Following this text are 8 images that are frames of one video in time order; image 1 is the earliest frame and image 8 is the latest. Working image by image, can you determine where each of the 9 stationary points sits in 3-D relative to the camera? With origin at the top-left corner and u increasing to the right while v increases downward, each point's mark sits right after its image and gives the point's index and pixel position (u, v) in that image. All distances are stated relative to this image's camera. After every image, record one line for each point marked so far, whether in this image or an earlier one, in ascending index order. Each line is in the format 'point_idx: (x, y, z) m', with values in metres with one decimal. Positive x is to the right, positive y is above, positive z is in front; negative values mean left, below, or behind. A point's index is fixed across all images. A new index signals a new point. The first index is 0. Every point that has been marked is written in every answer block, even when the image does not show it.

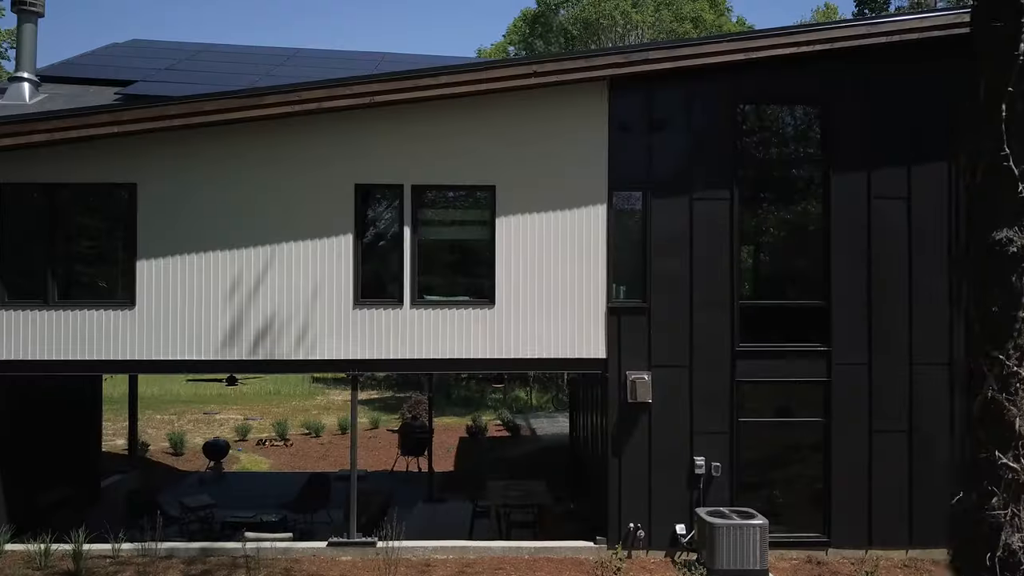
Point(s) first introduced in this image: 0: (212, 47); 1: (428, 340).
0: (-5.9, +4.7, +14.5) m
1: (-1.1, -0.7, +9.6) m
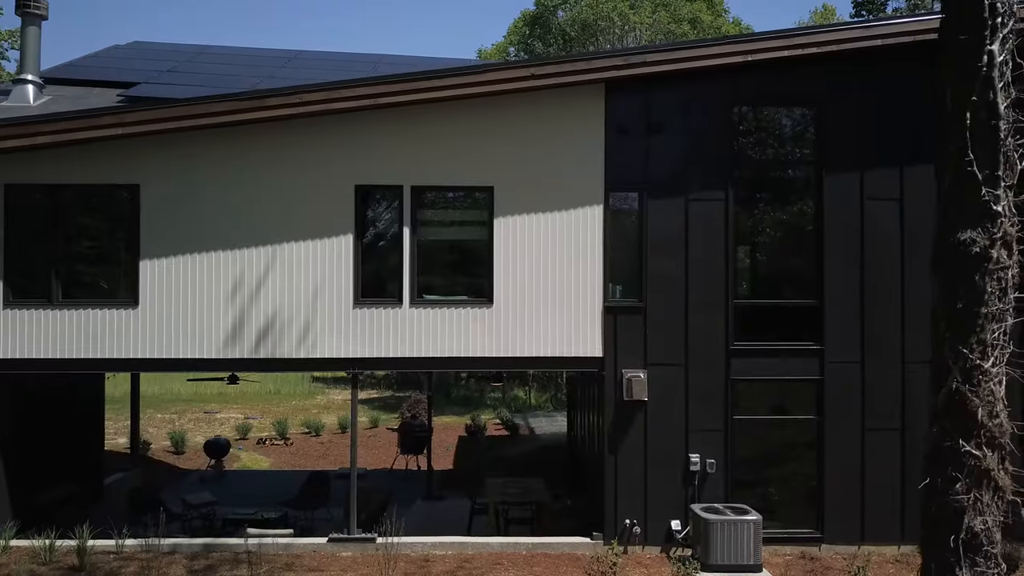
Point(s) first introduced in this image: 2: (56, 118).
0: (-5.9, +4.7, +14.6) m
1: (-1.1, -0.7, +9.7) m
2: (-5.4, +2.0, +8.8) m
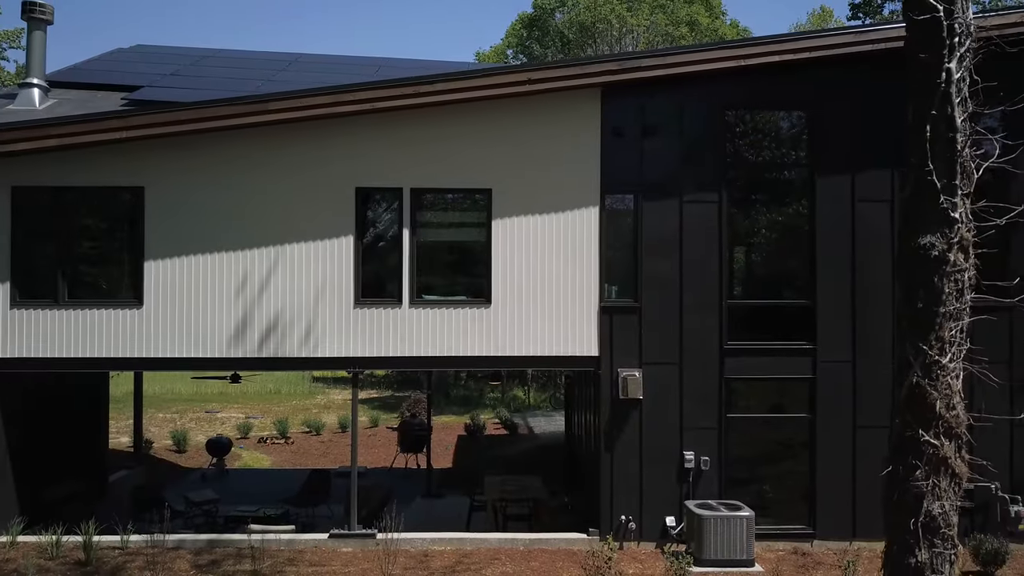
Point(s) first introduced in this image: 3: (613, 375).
0: (-5.9, +4.7, +14.8) m
1: (-1.1, -0.7, +9.9) m
2: (-5.5, +2.0, +9.0) m
3: (+1.4, -1.2, +10.0) m
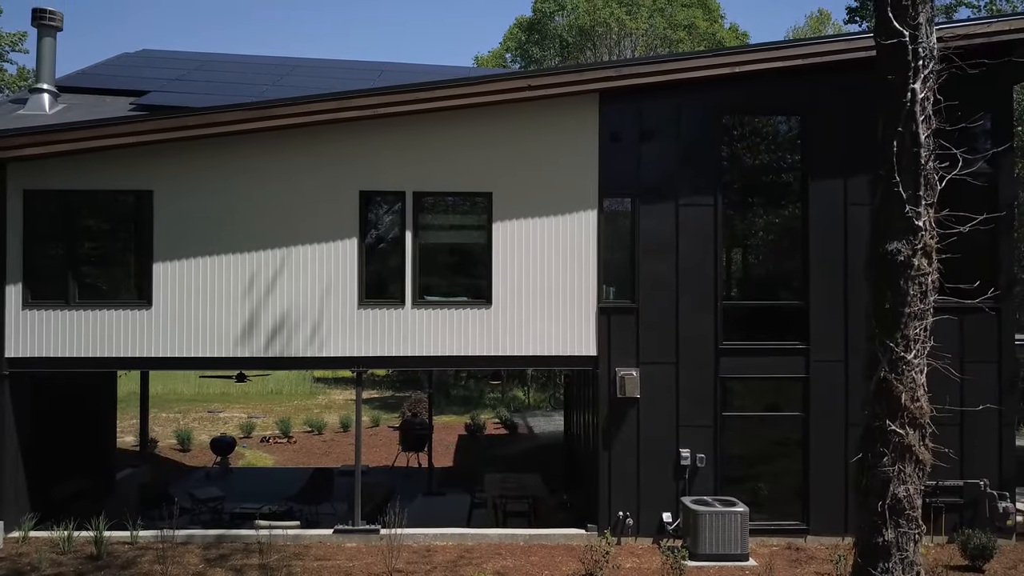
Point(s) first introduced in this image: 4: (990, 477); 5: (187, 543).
0: (-5.9, +4.7, +15.0) m
1: (-1.1, -0.7, +10.1) m
2: (-5.5, +2.0, +9.3) m
3: (+1.4, -1.2, +10.2) m
4: (+6.5, -2.6, +10.1) m
5: (-4.2, -3.3, +9.5) m
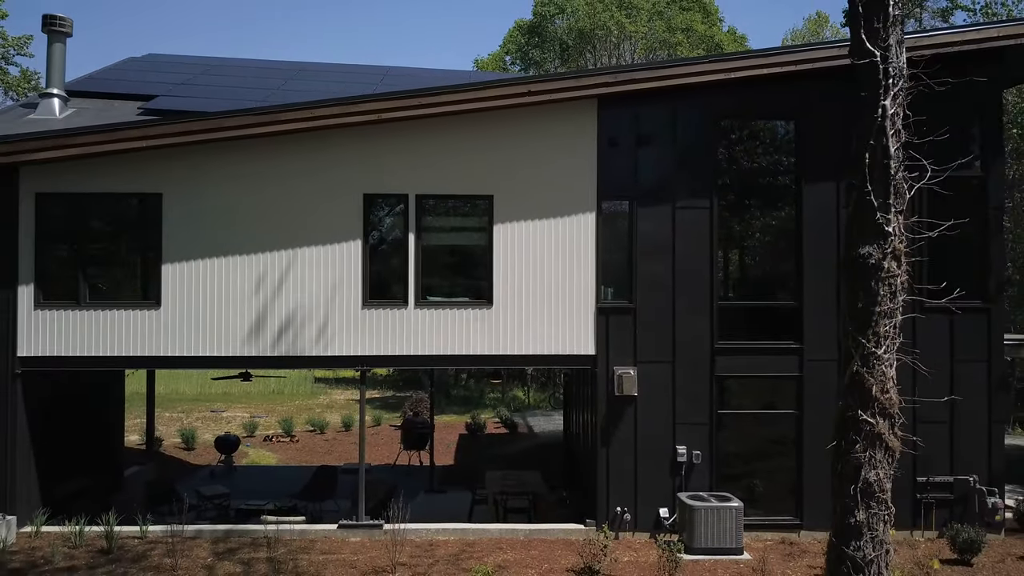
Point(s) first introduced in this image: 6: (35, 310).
0: (-5.9, +4.7, +15.3) m
1: (-1.1, -0.7, +10.3) m
2: (-5.5, +2.0, +9.5) m
3: (+1.4, -1.2, +10.4) m
4: (+6.5, -2.6, +10.3) m
5: (-4.2, -3.3, +9.7) m
6: (-6.4, -0.3, +10.0) m
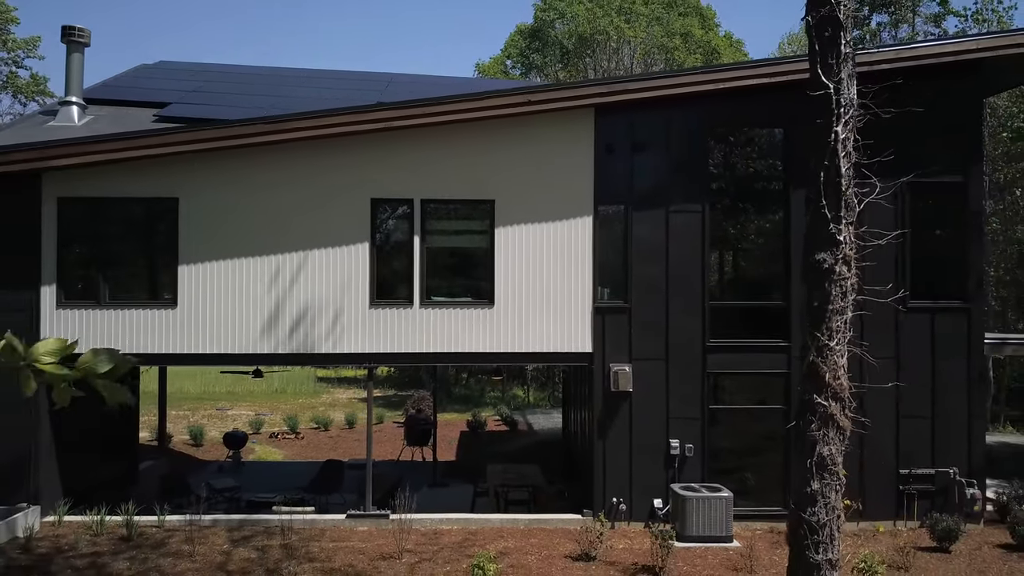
0: (-5.9, +4.7, +15.7) m
1: (-1.1, -0.7, +10.8) m
2: (-5.4, +2.0, +10.0) m
3: (+1.4, -1.2, +10.9) m
4: (+6.5, -2.6, +10.8) m
5: (-4.2, -3.3, +10.2) m
6: (-6.4, -0.3, +10.5) m
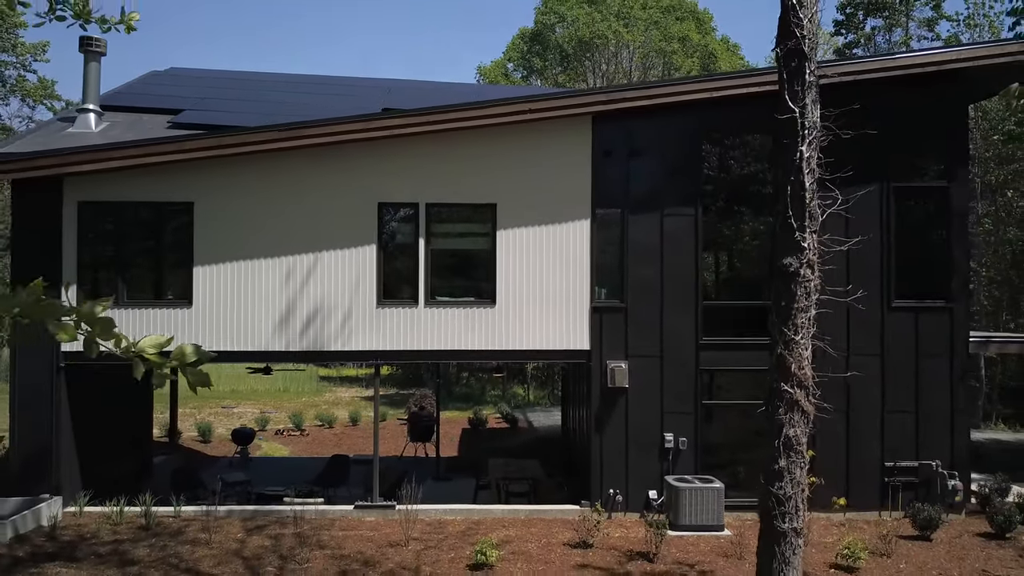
0: (-5.9, +4.7, +16.2) m
1: (-1.1, -0.7, +11.3) m
2: (-5.4, +2.0, +10.4) m
3: (+1.4, -1.2, +11.4) m
4: (+6.5, -2.6, +11.3) m
5: (-4.1, -3.3, +10.7) m
6: (-6.4, -0.3, +10.9) m
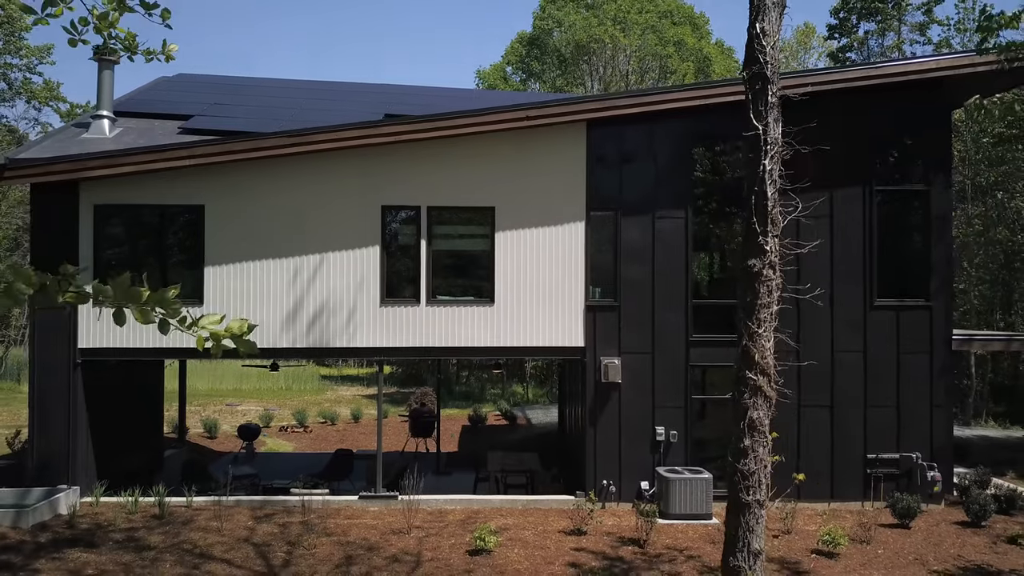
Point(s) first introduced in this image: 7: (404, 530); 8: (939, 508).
0: (-5.9, +4.7, +16.7) m
1: (-1.1, -0.7, +11.8) m
2: (-5.5, +2.0, +10.9) m
3: (+1.4, -1.2, +11.8) m
4: (+6.5, -2.6, +11.7) m
5: (-4.2, -3.3, +11.1) m
6: (-6.4, -0.3, +11.4) m
7: (-1.5, -3.3, +10.0) m
8: (+6.7, -3.4, +11.6) m
